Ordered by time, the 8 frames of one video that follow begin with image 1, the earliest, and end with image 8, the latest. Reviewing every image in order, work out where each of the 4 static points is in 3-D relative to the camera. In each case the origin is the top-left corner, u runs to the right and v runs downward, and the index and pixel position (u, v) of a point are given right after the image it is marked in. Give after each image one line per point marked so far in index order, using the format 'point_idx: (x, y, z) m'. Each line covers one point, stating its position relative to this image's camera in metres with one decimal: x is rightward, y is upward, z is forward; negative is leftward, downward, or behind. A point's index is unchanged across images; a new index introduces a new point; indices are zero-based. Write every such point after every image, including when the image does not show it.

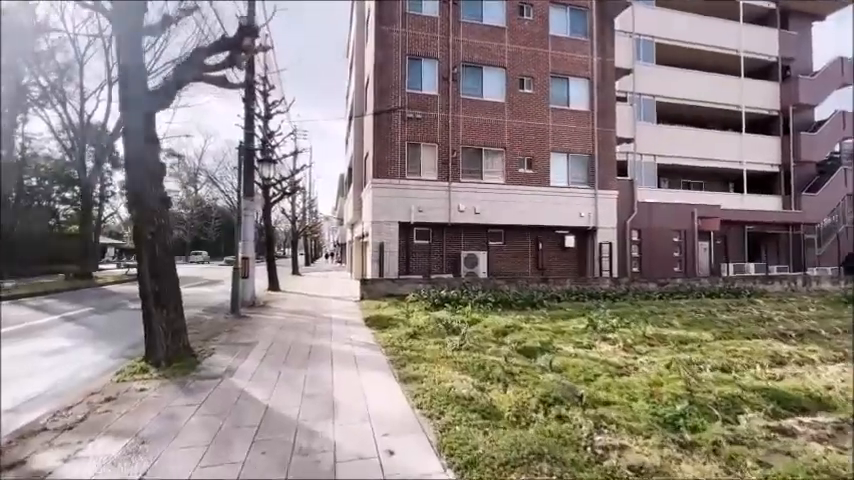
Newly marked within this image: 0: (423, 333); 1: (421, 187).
0: (-0.1, -1.8, +7.7) m
1: (-0.2, +2.0, +15.1) m
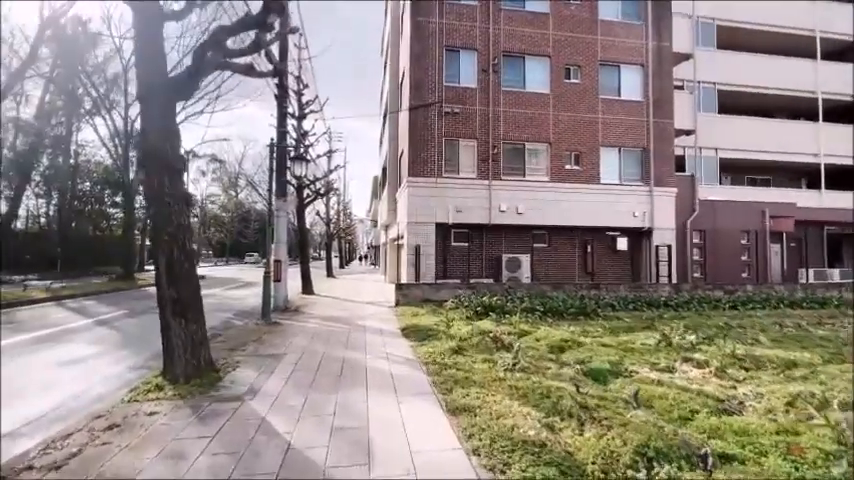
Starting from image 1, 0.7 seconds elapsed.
0: (+0.7, -1.9, +6.8) m
1: (+1.2, +1.9, +14.2) m
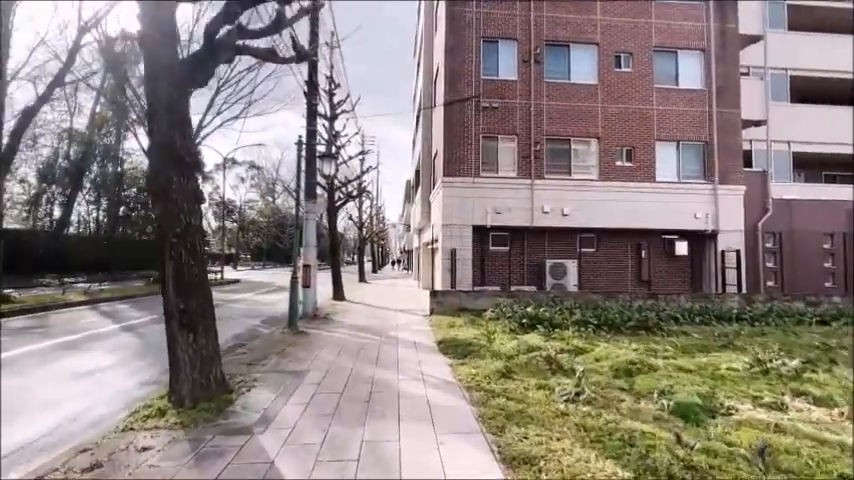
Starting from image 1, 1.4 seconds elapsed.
0: (+1.3, -1.9, +5.8) m
1: (+2.4, +1.8, +13.2) m
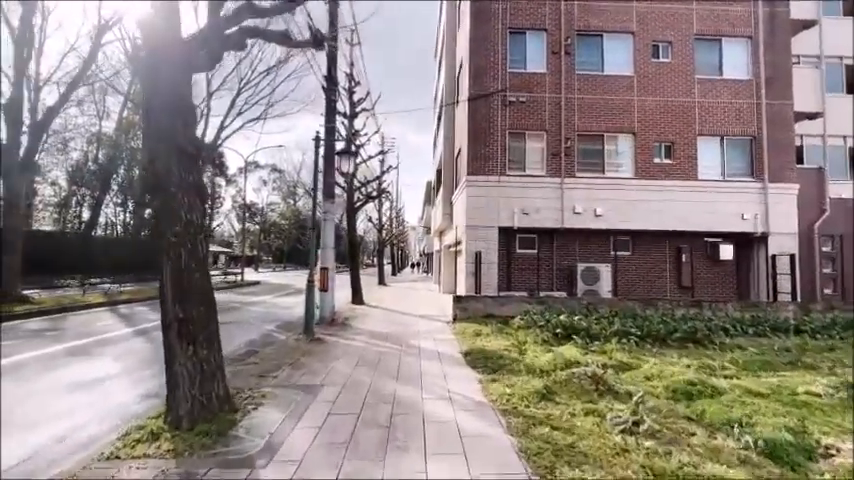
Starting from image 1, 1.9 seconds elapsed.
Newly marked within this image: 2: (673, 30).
0: (+1.7, -1.9, +5.1) m
1: (+3.1, +1.7, +12.4) m
2: (+7.9, +6.7, +12.7) m
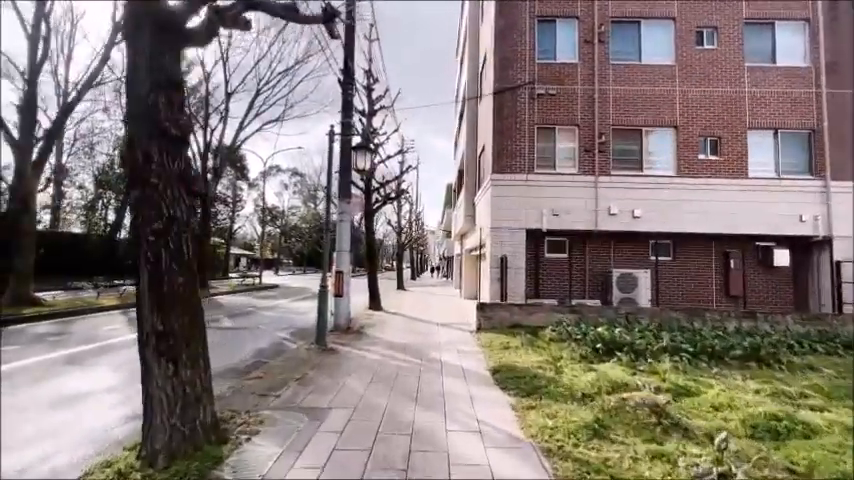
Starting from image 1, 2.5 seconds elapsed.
0: (+1.9, -1.9, +4.2) m
1: (+3.8, +1.6, +11.5) m
2: (+8.5, +6.6, +11.6) m
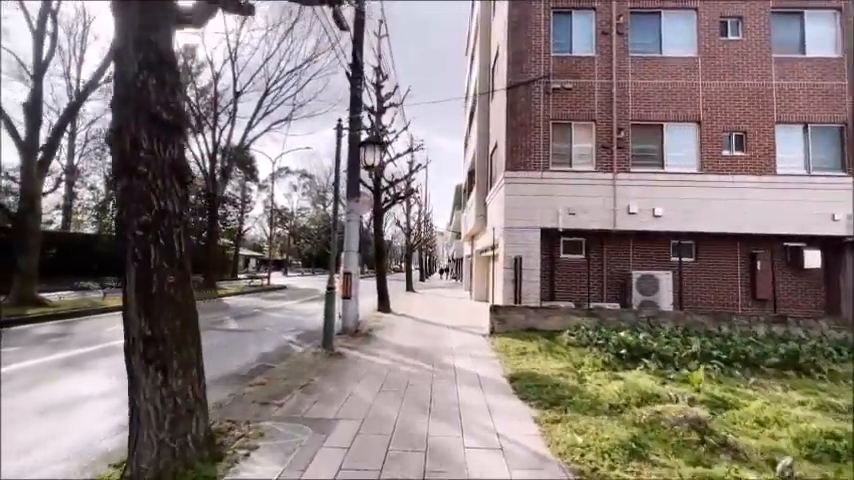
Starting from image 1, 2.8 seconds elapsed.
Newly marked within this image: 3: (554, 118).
0: (+2.1, -1.9, +3.7) m
1: (+4.1, +1.6, +11.0) m
2: (+8.8, +6.6, +11.1) m
3: (+3.6, +3.4, +11.2) m
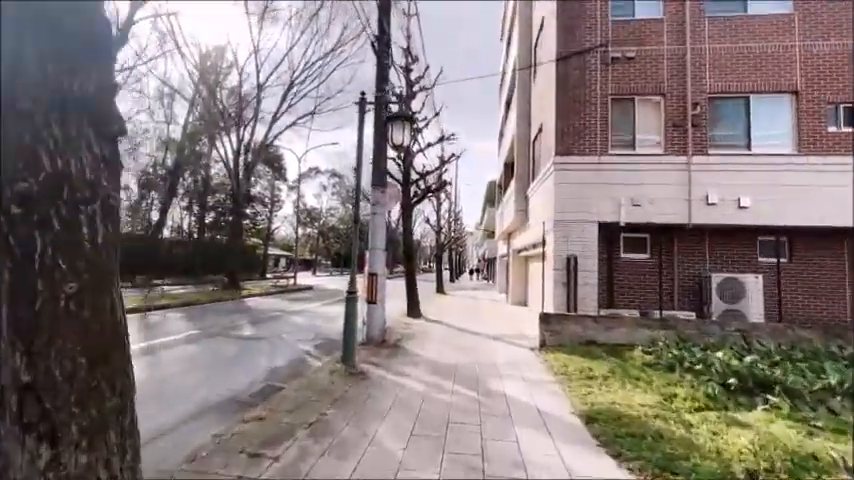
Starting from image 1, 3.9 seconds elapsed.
0: (+2.4, -1.8, +2.2) m
1: (+4.9, +1.7, +9.3) m
2: (+9.7, +6.6, +9.0) m
3: (+4.5, +3.5, +9.5) m
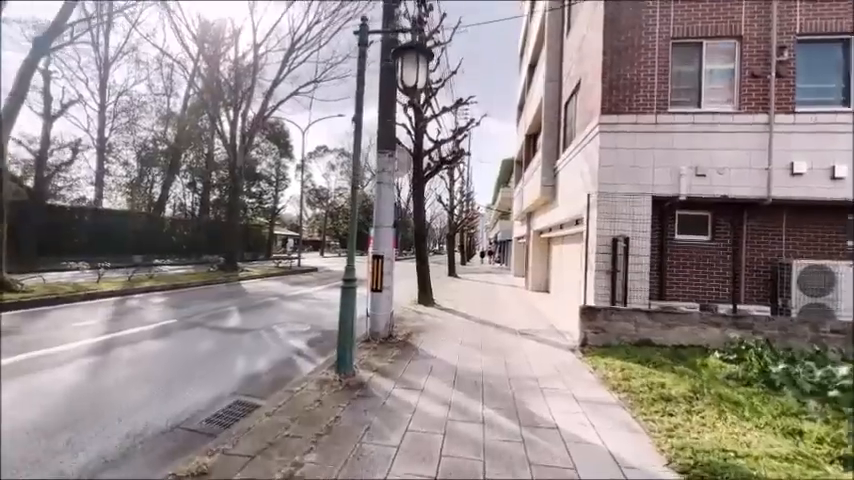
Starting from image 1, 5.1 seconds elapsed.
0: (+2.6, -1.7, +0.6) m
1: (+5.3, +2.1, +7.5) m
2: (+10.0, +7.0, +6.9) m
3: (+4.8, +3.9, +7.7) m
